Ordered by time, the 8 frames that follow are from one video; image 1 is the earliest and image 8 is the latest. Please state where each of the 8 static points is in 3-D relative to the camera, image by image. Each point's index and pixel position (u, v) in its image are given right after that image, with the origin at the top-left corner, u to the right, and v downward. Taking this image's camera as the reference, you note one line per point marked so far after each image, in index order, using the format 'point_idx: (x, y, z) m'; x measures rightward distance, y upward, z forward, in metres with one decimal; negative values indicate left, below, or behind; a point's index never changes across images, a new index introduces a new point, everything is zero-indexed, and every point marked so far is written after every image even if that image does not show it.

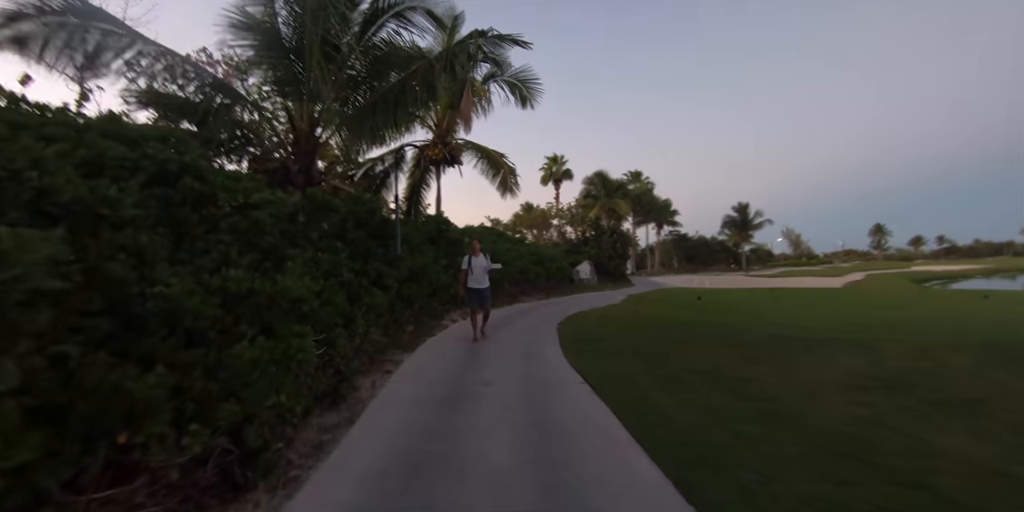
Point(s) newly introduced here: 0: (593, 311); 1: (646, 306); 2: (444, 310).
0: (+2.8, -1.8, +14.0) m
1: (+4.9, -1.8, +14.6) m
2: (-1.9, -1.5, +11.8) m
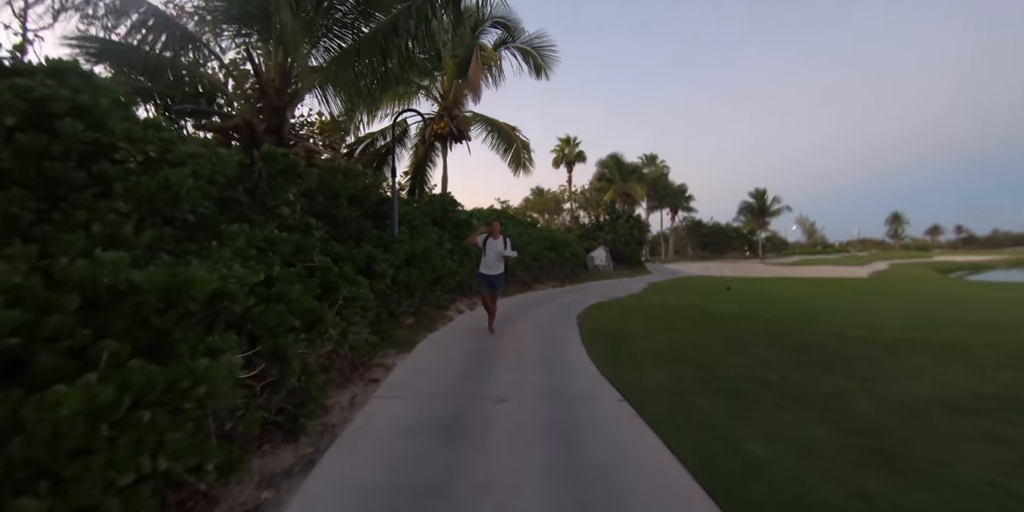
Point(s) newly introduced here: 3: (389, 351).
0: (+3.2, -1.4, +12.6) m
1: (+5.3, -1.3, +13.2) m
2: (-1.6, -1.1, +10.5) m
3: (-2.0, -1.5, +6.5) m
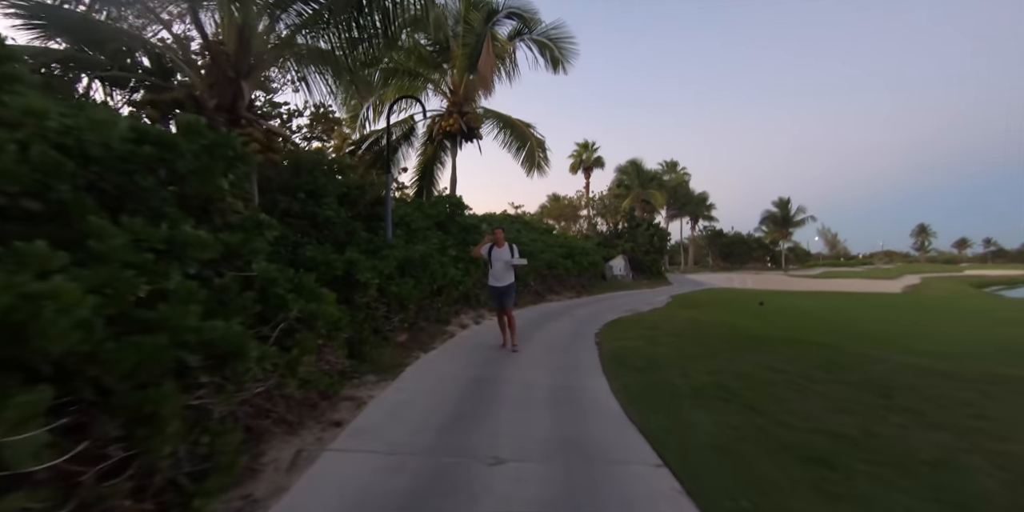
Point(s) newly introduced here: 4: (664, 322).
0: (+3.5, -1.6, +11.3) m
1: (+5.6, -1.6, +11.8) m
2: (-1.4, -1.3, +9.4) m
3: (-1.9, -1.6, +5.4) m
4: (+3.8, -1.6, +10.0) m
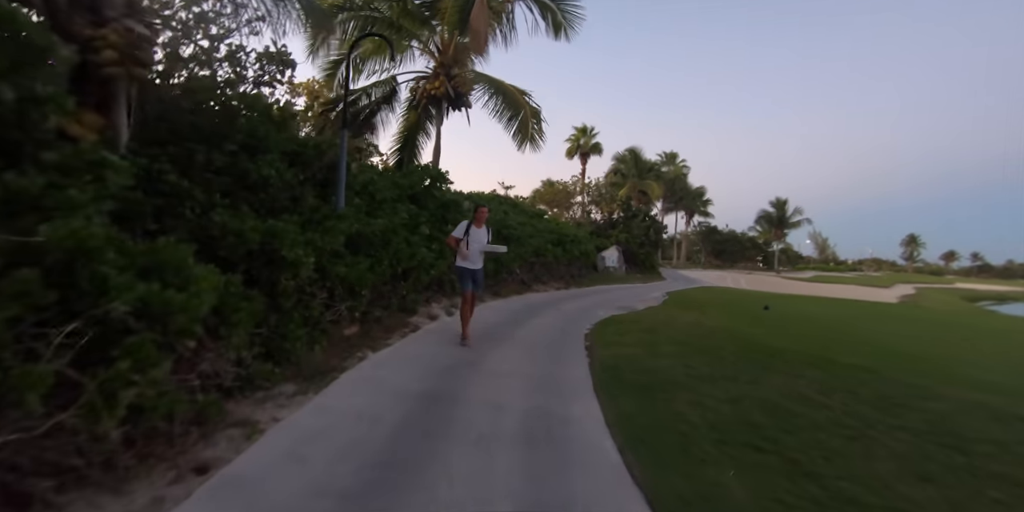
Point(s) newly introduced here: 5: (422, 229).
0: (+3.0, -1.4, +10.1) m
1: (+5.1, -1.6, +10.7) m
2: (-1.8, -0.9, +8.1) m
3: (-2.3, -1.3, +4.1) m
4: (+3.3, -1.5, +8.8) m
5: (-1.8, +0.5, +8.2) m
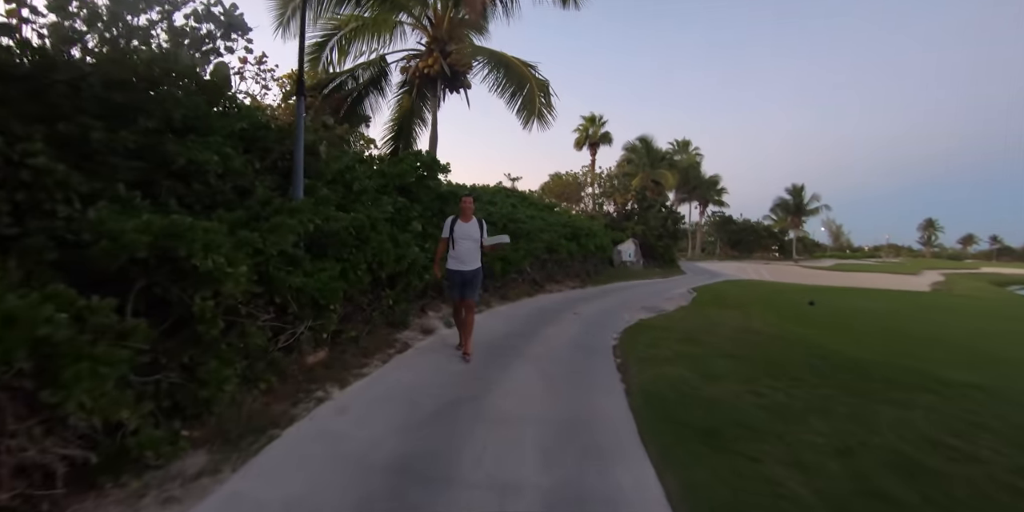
0: (+3.2, -1.3, +8.7) m
1: (+5.3, -1.4, +9.2) m
2: (-1.6, -0.9, +6.7) m
3: (-2.2, -1.4, +2.8) m
4: (+3.5, -1.3, +7.4) m
5: (-1.6, +0.5, +6.9) m
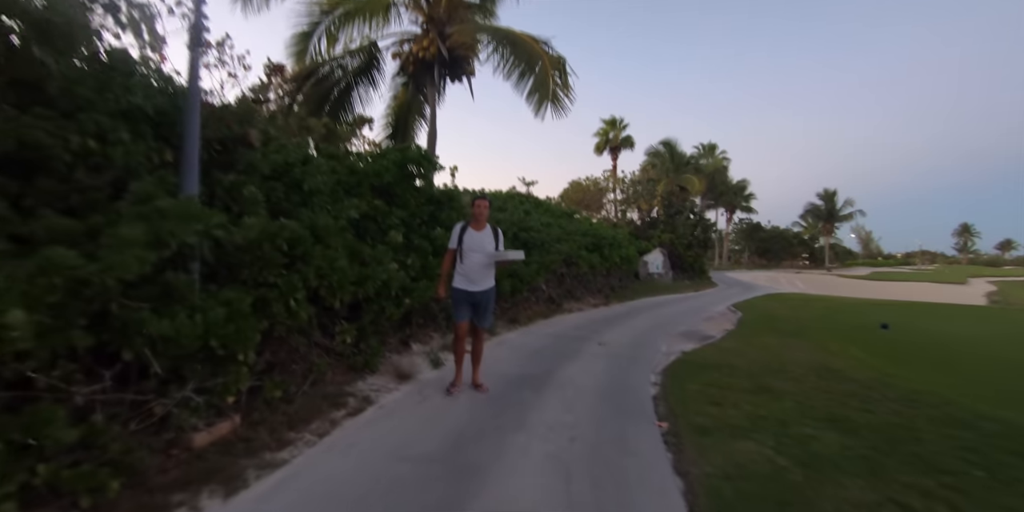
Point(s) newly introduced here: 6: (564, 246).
0: (+3.4, -1.6, +6.9) m
1: (+5.5, -1.6, +7.3) m
2: (-1.5, -1.1, +5.2) m
3: (-2.3, -1.5, +1.3) m
4: (+3.6, -1.6, +5.6) m
5: (-1.6, +0.3, +5.3) m
6: (+1.4, +0.3, +11.3) m
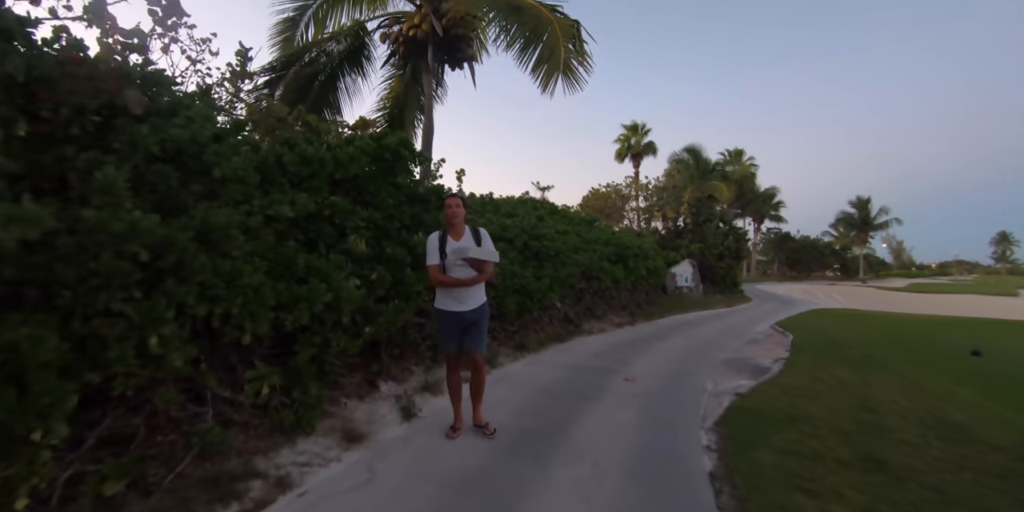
0: (+3.4, -1.7, +5.4) m
1: (+5.5, -1.8, +5.7) m
2: (-1.6, -1.2, +3.9) m
3: (-2.5, -1.5, 0.0) m
4: (+3.6, -1.7, +4.1) m
5: (-1.6, +0.1, +4.1) m
6: (+1.7, 0.0, +9.9) m
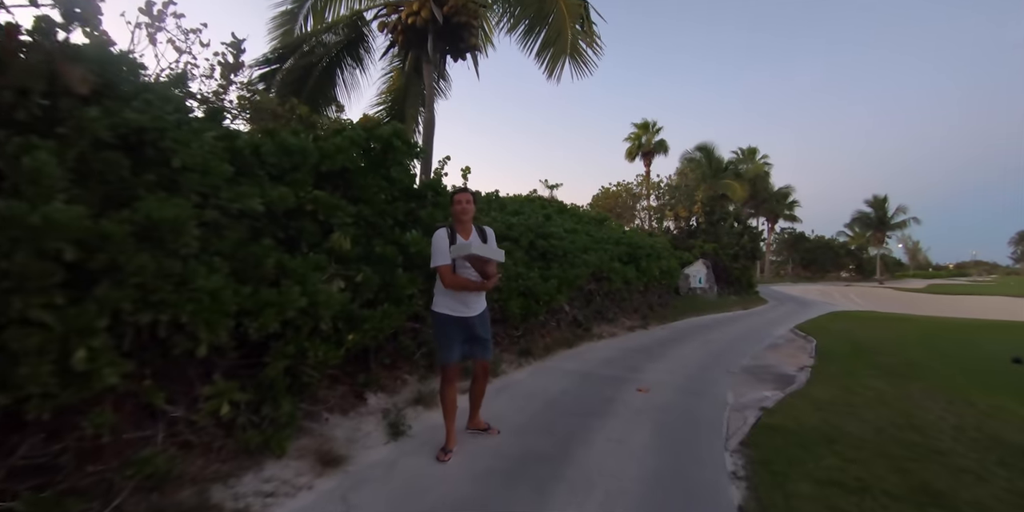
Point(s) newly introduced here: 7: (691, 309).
0: (+3.4, -1.7, +4.9) m
1: (+5.6, -1.8, +5.1) m
2: (-1.6, -1.2, +3.5) m
3: (-2.6, -1.5, -0.3) m
4: (+3.6, -1.7, +3.6) m
5: (-1.6, +0.2, +3.7) m
6: (+1.8, 0.0, +9.4) m
7: (+6.5, -1.9, +15.2) m
